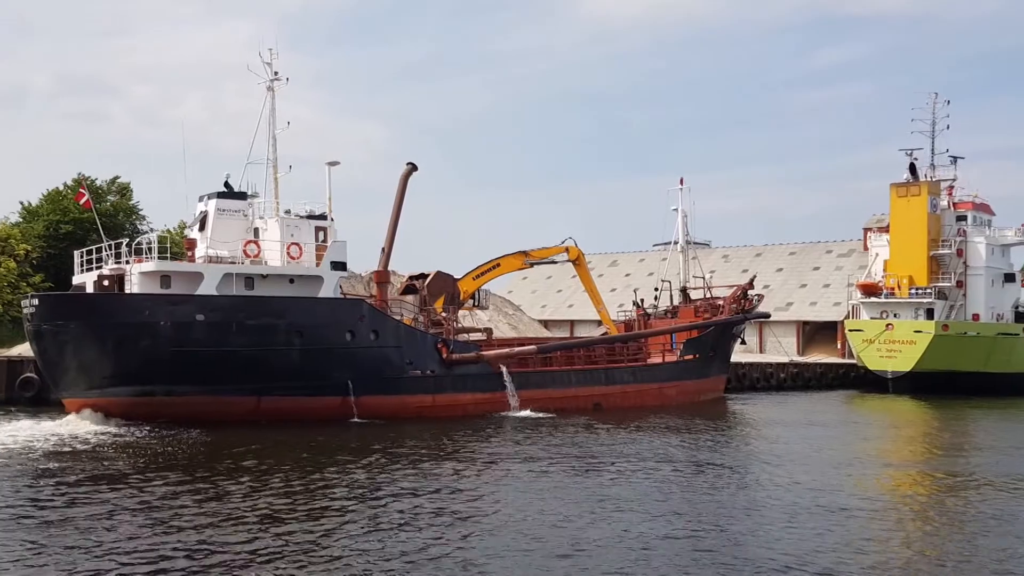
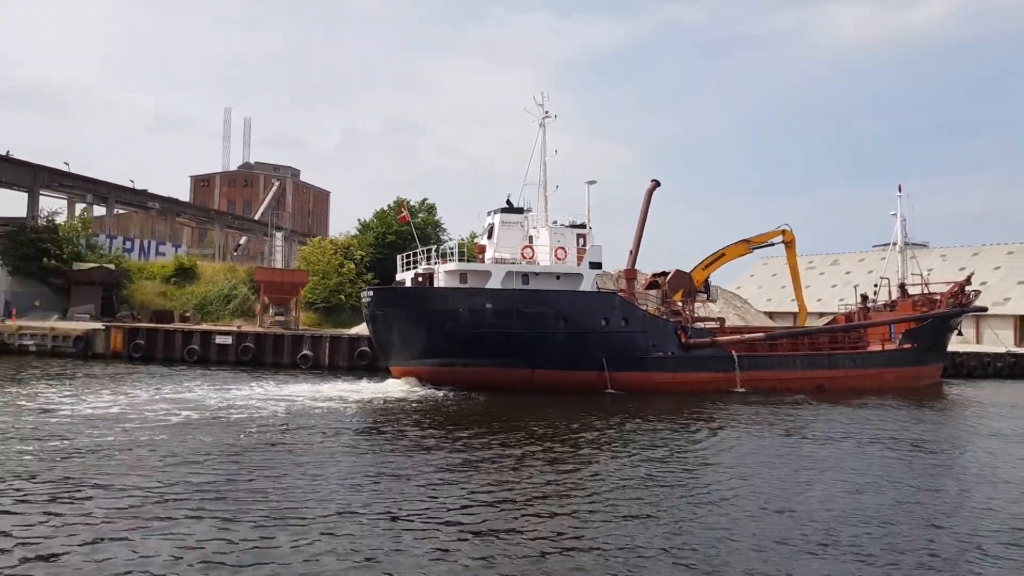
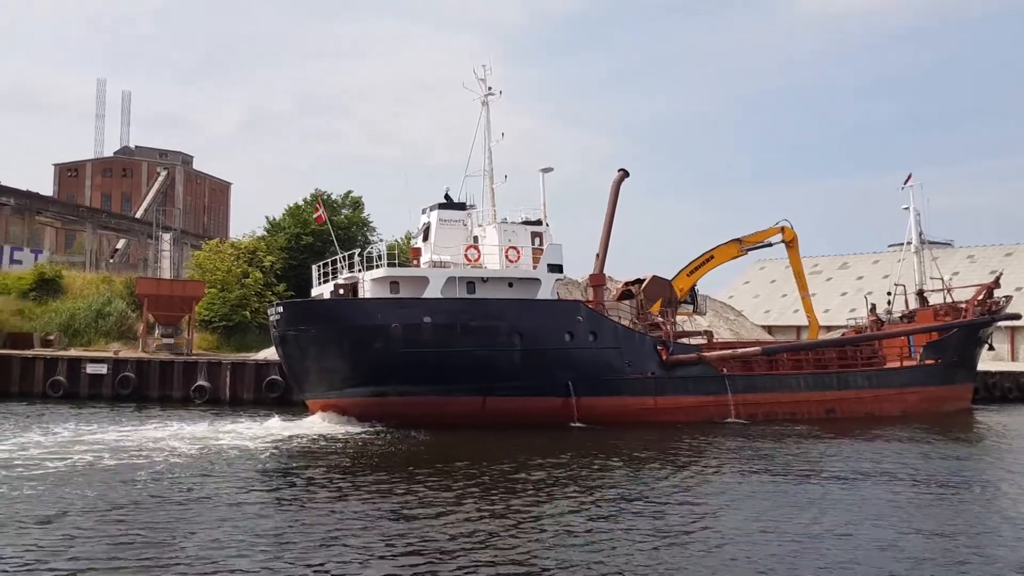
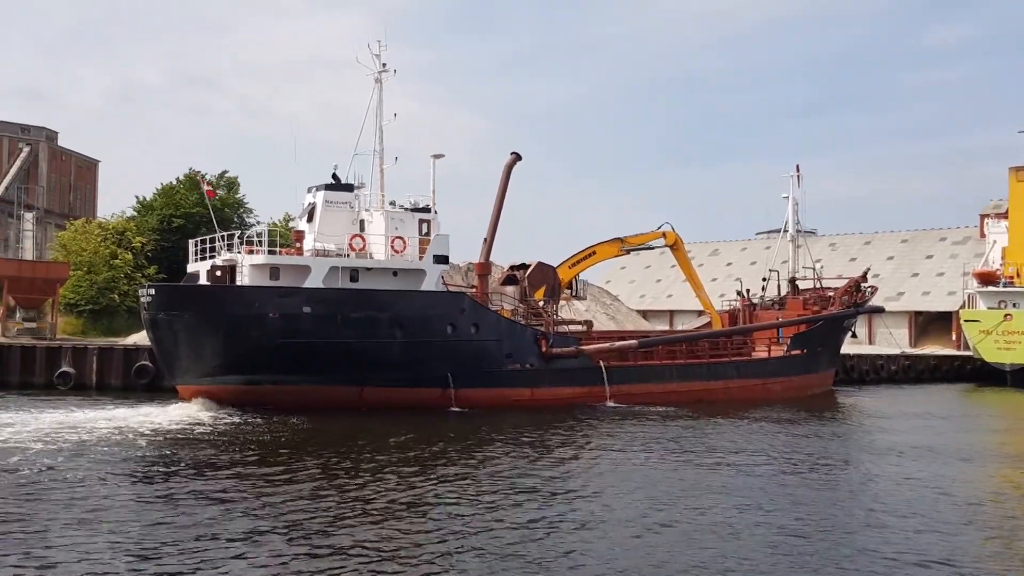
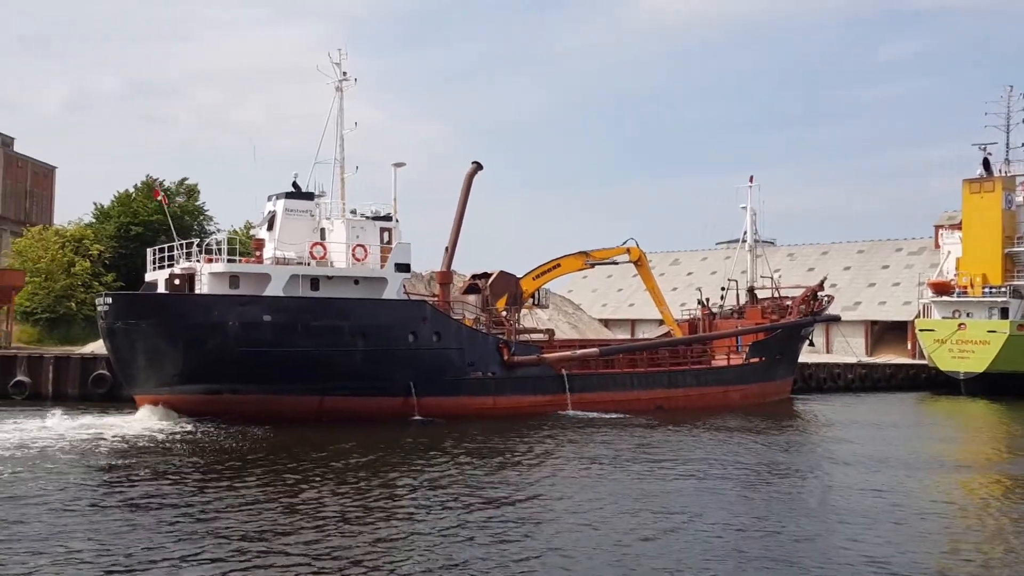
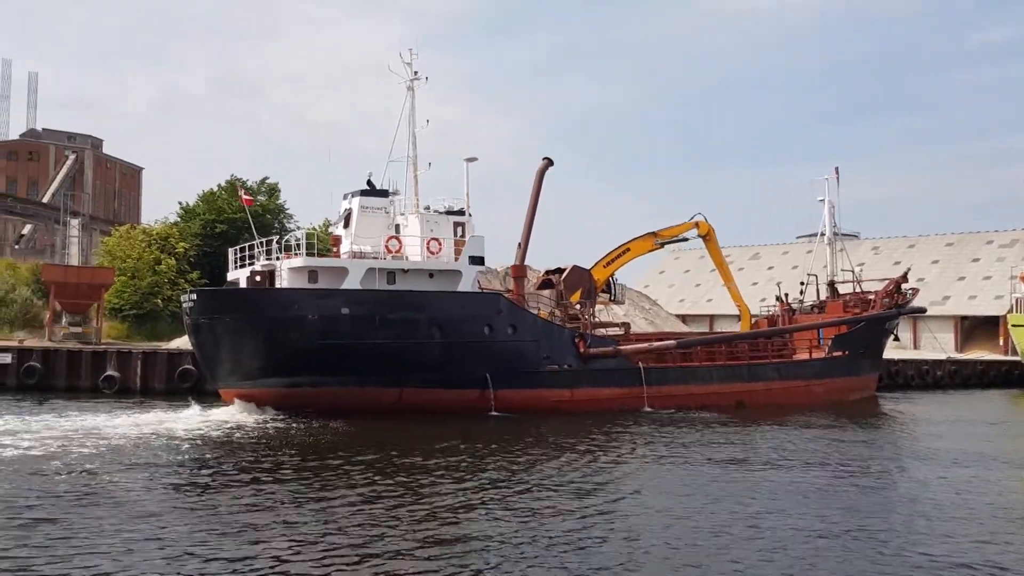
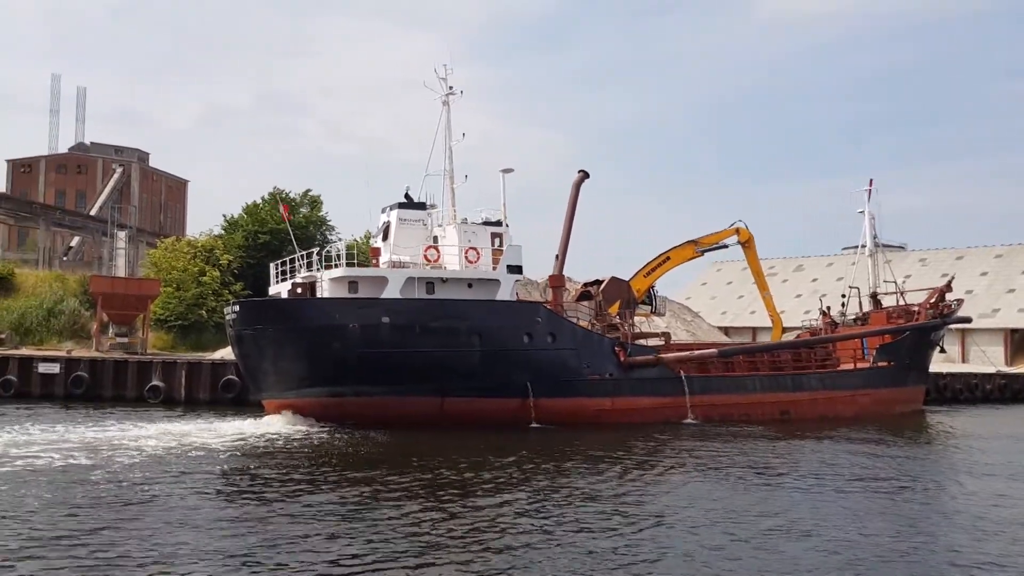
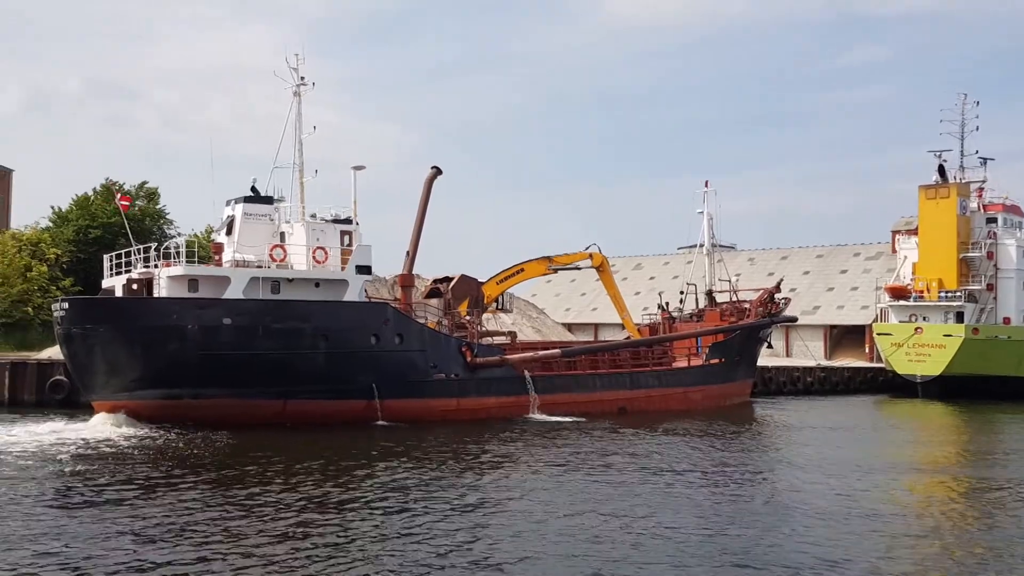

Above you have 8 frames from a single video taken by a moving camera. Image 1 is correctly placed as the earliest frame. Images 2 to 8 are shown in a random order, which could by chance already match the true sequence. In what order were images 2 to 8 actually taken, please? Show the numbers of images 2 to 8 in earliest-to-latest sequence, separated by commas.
8, 5, 4, 6, 7, 3, 2
